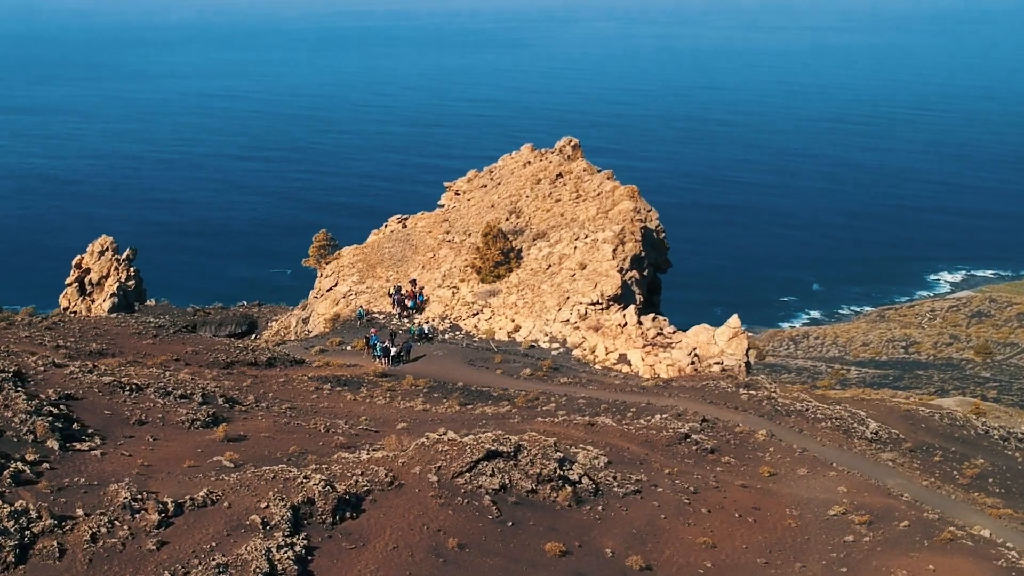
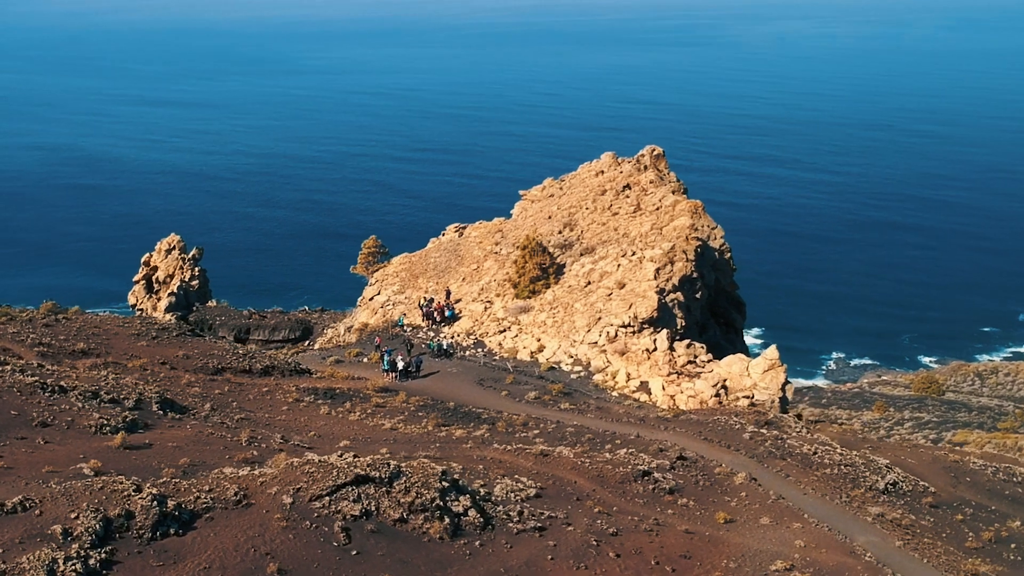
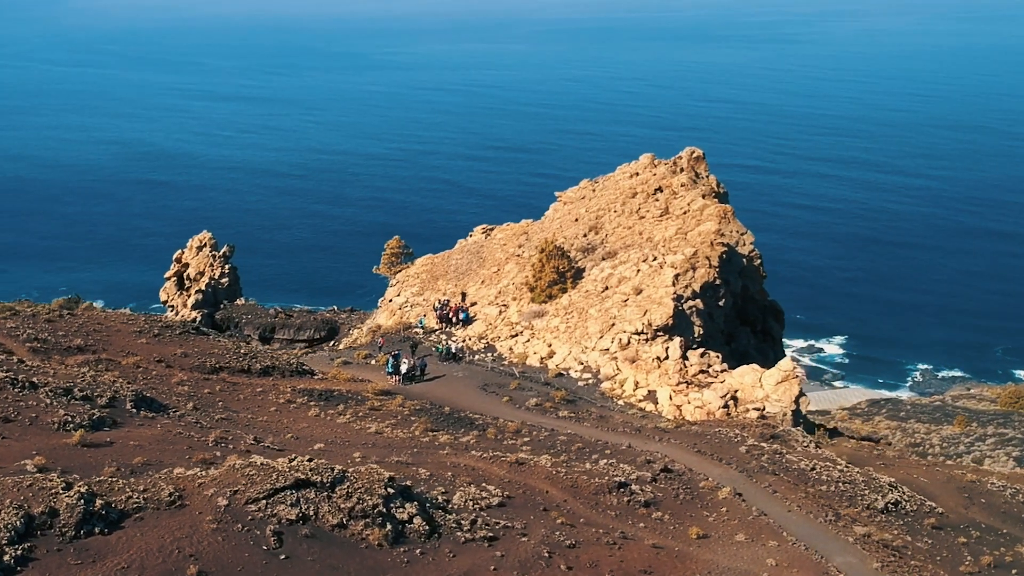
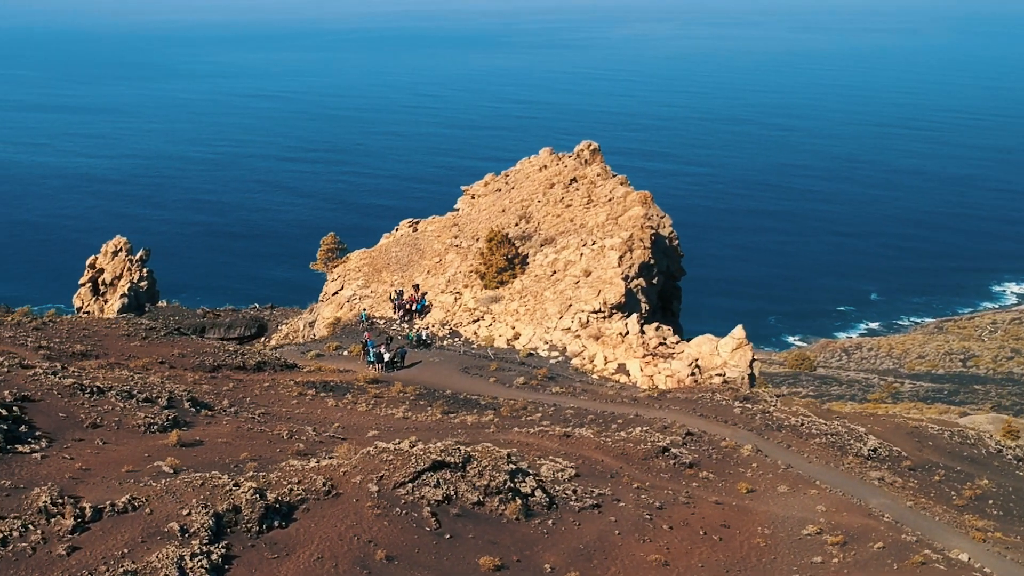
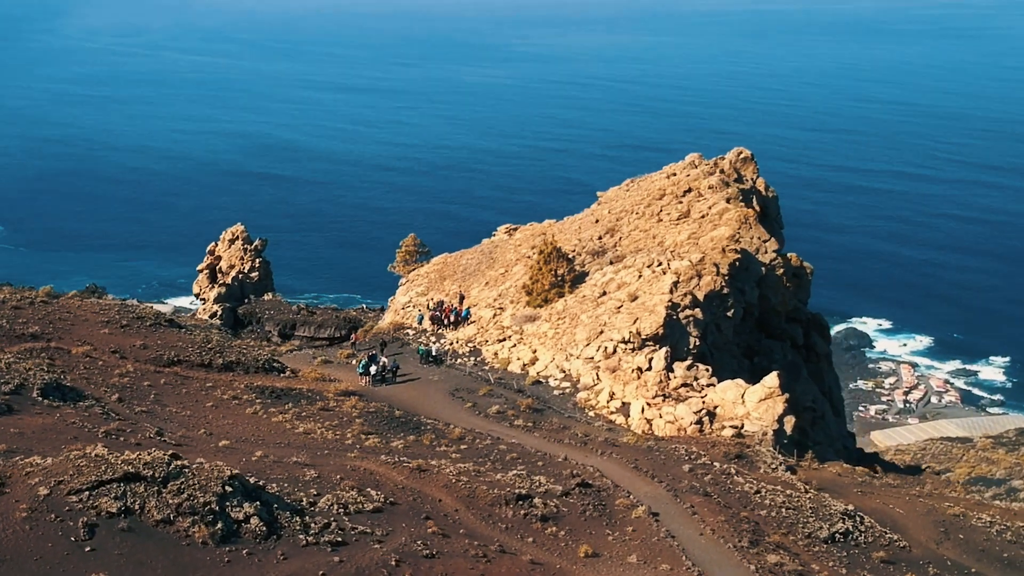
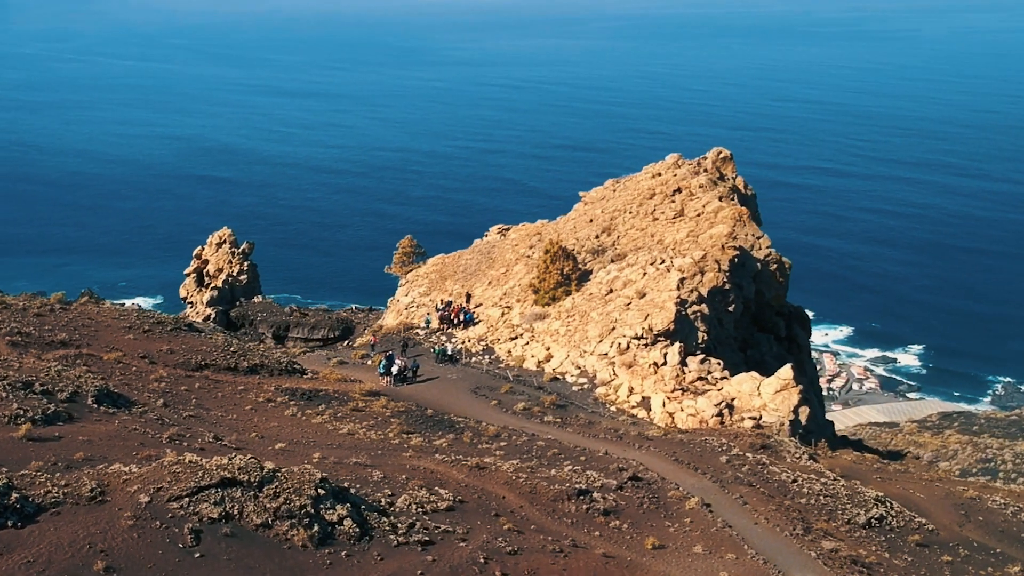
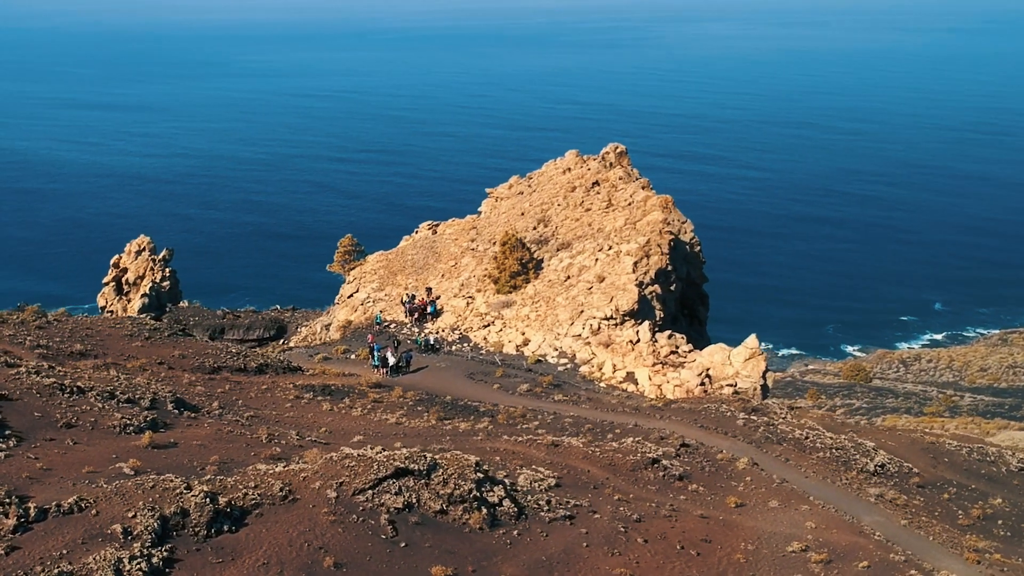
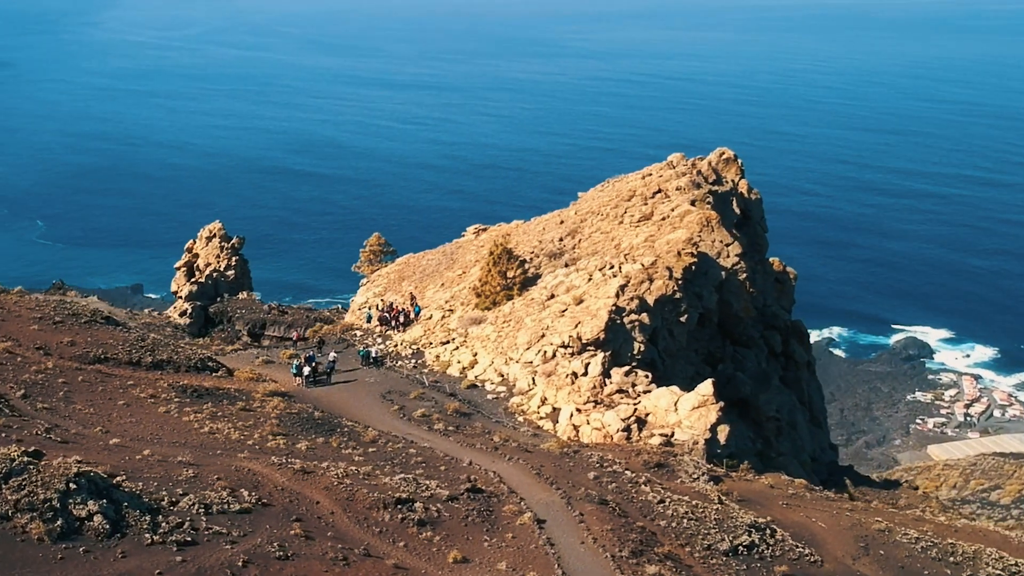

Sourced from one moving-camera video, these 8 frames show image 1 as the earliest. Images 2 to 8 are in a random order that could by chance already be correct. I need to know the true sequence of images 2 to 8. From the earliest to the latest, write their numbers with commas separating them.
4, 7, 2, 3, 6, 5, 8
